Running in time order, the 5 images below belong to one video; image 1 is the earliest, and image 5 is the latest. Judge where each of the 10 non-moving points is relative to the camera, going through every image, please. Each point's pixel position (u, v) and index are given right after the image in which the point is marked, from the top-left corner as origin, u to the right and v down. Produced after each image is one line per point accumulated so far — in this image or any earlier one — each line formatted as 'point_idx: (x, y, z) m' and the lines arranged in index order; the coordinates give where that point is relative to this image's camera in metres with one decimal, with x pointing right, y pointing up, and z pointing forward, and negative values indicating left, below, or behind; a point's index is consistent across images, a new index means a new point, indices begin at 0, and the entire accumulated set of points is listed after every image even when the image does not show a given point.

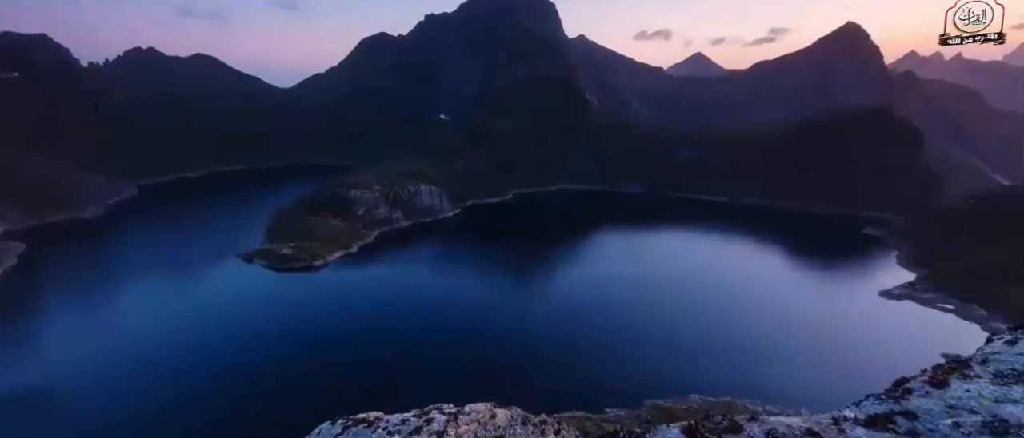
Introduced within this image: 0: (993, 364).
0: (+11.2, -3.4, +11.8) m
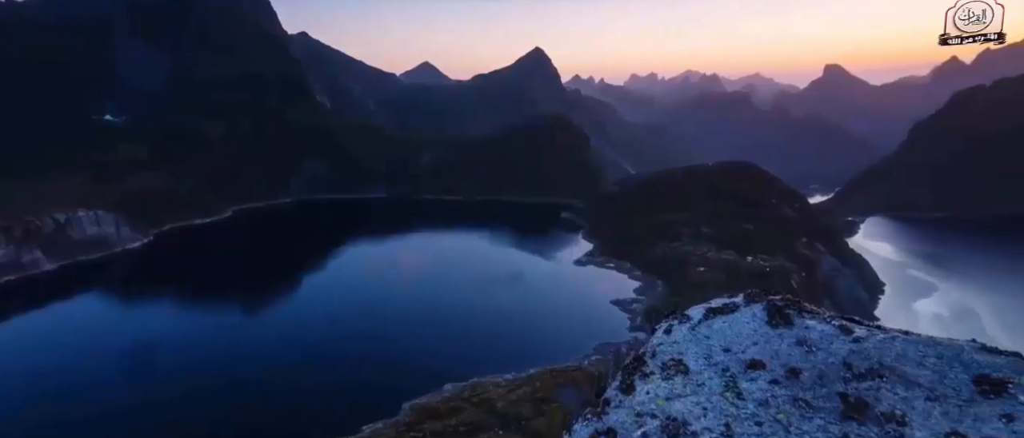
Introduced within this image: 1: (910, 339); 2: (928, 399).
0: (+4.1, -3.9, +14.1) m
1: (+10.6, -3.2, +13.2) m
2: (+9.2, -4.0, +11.1) m
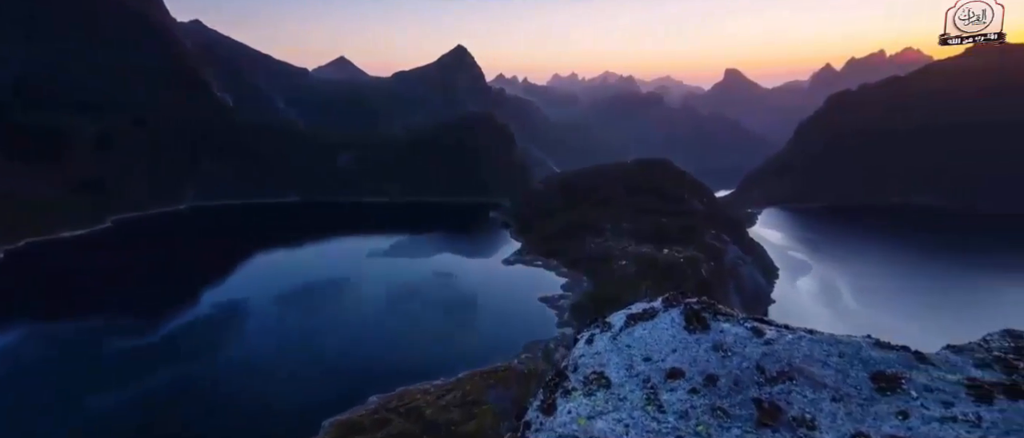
0: (+1.9, -4.1, +13.7) m
1: (+8.3, -3.3, +13.7) m
2: (+7.4, -4.1, +11.4) m
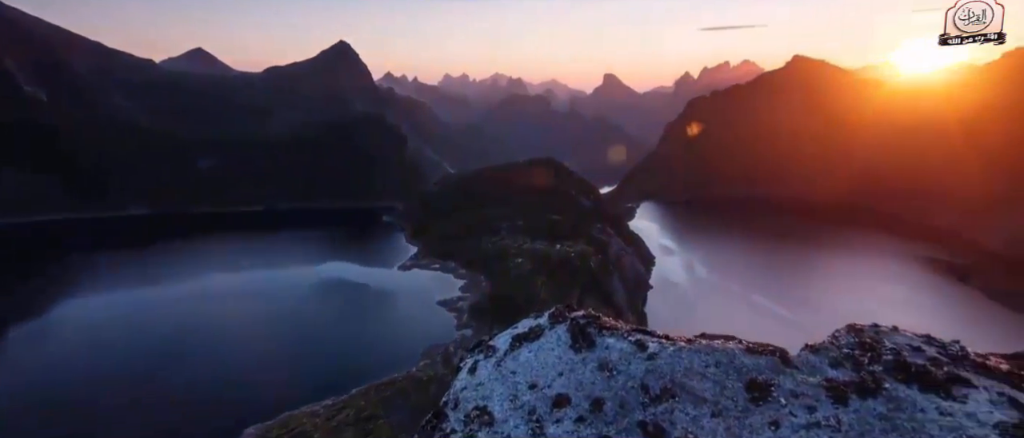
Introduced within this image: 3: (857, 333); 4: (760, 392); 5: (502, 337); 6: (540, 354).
0: (-1.2, -4.7, +12.4) m
1: (+5.1, -3.6, +13.9) m
2: (+4.6, -4.5, +11.4) m
3: (+10.4, -3.5, +15.0) m
4: (+6.0, -4.2, +12.1) m
5: (-0.3, -3.8, +15.7) m
6: (+0.8, -3.8, +14.2) m
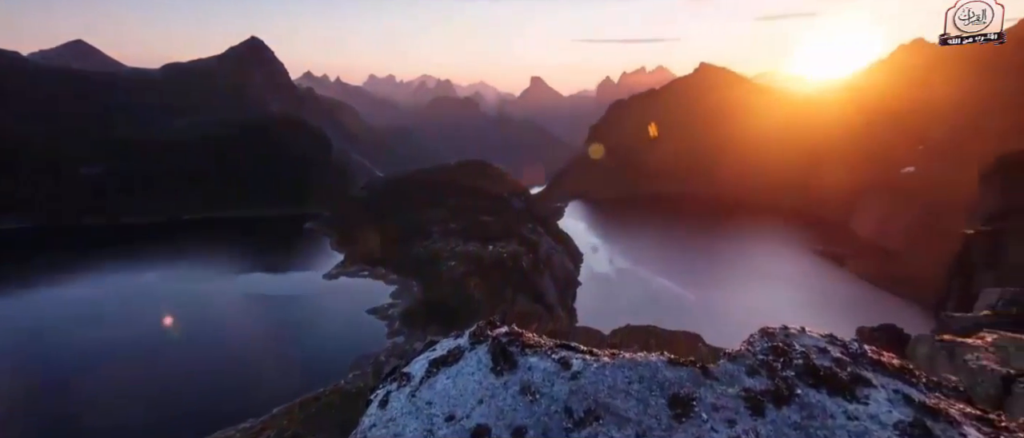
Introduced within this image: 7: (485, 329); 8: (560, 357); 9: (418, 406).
0: (-3.2, -5.1, +11.3) m
1: (+2.9, -3.9, +13.5) m
2: (+2.8, -4.8, +11.0) m
3: (+7.9, -3.7, +15.4) m
4: (+4.0, -4.5, +11.9) m
5: (-2.7, -4.2, +14.6) m
6: (-1.4, -4.3, +13.3) m
7: (-0.9, -3.5, +15.7) m
8: (+1.3, -3.8, +13.9) m
9: (-2.4, -4.7, +12.6) m
